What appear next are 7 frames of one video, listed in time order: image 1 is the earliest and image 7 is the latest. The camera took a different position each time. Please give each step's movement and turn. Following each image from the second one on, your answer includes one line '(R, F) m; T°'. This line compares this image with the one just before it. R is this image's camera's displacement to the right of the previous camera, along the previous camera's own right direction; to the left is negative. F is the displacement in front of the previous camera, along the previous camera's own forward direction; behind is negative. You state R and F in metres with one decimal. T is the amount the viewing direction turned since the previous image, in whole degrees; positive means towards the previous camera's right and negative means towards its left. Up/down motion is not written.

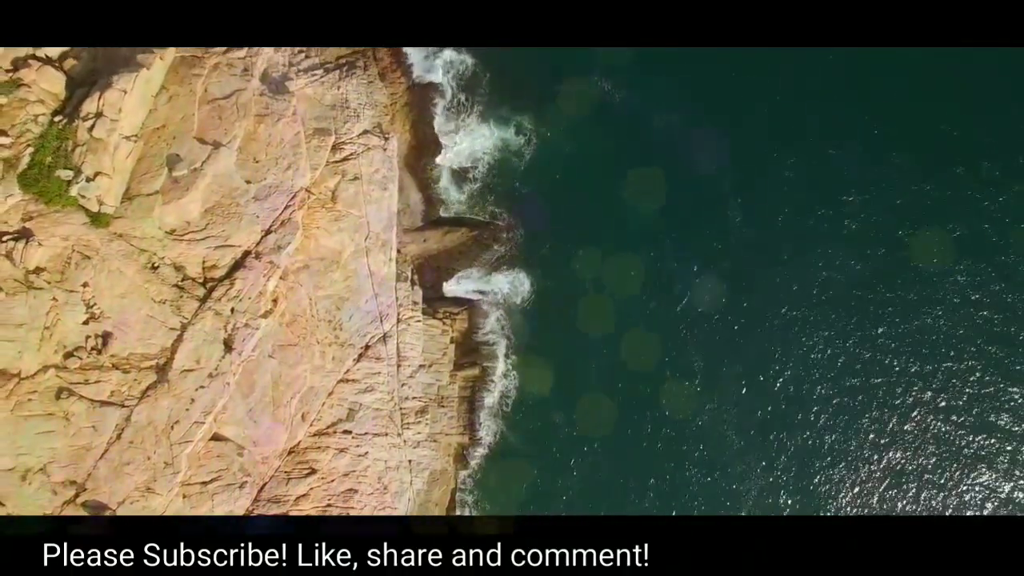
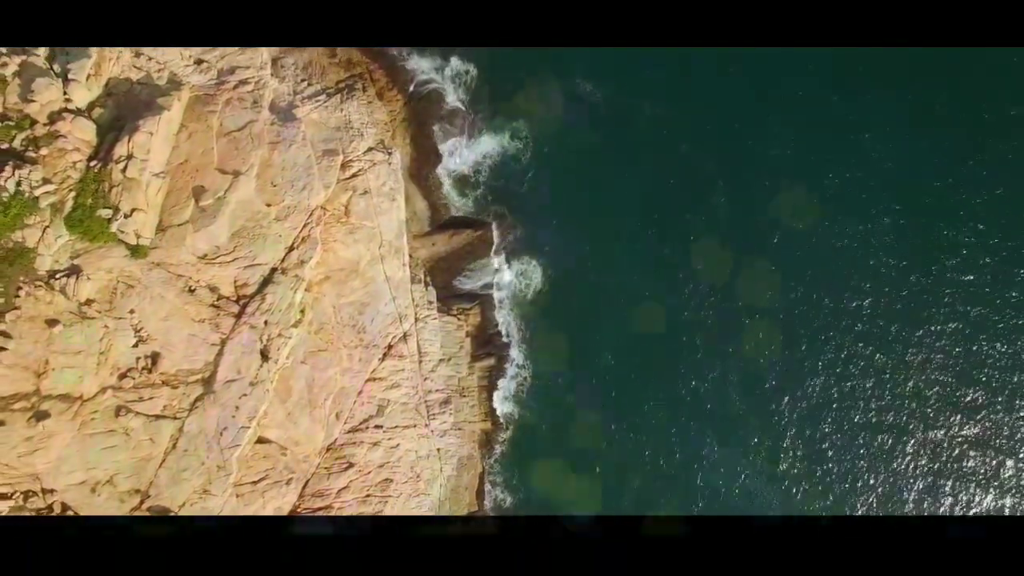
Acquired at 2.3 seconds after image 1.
(+0.2, -1.7) m; -1°
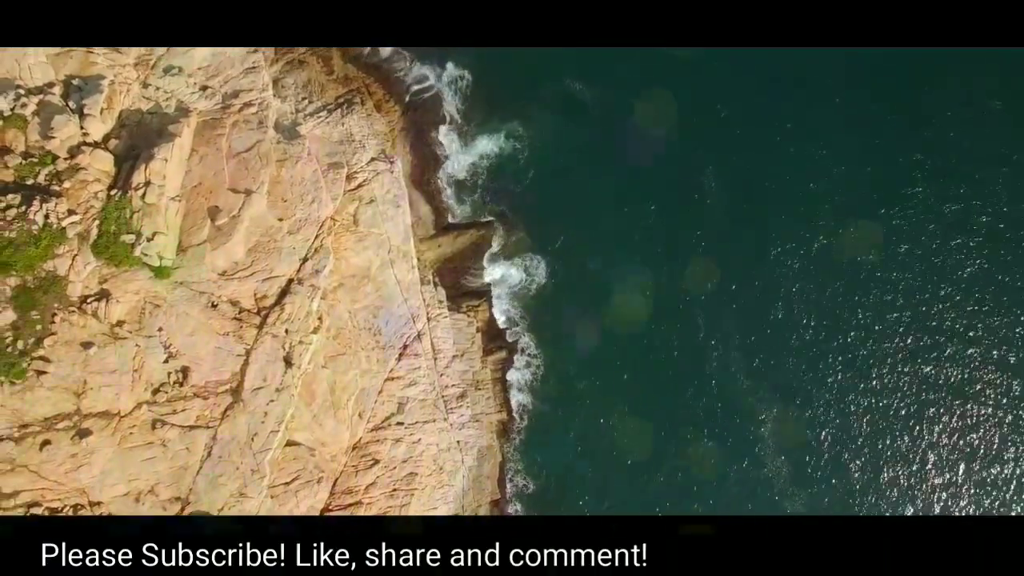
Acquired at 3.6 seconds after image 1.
(0.0, -1.1) m; 0°
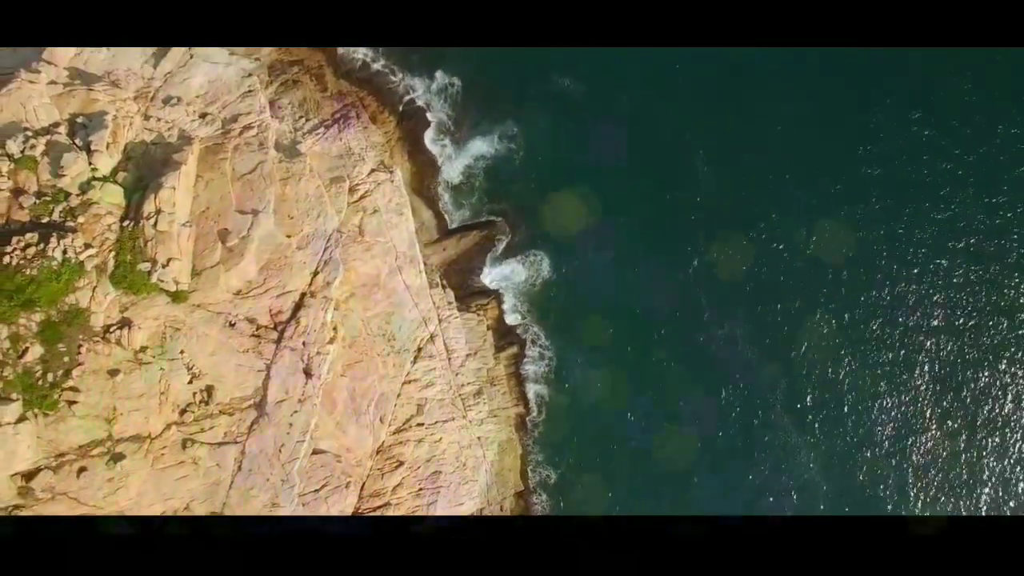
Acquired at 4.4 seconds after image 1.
(-0.1, -0.6) m; 0°
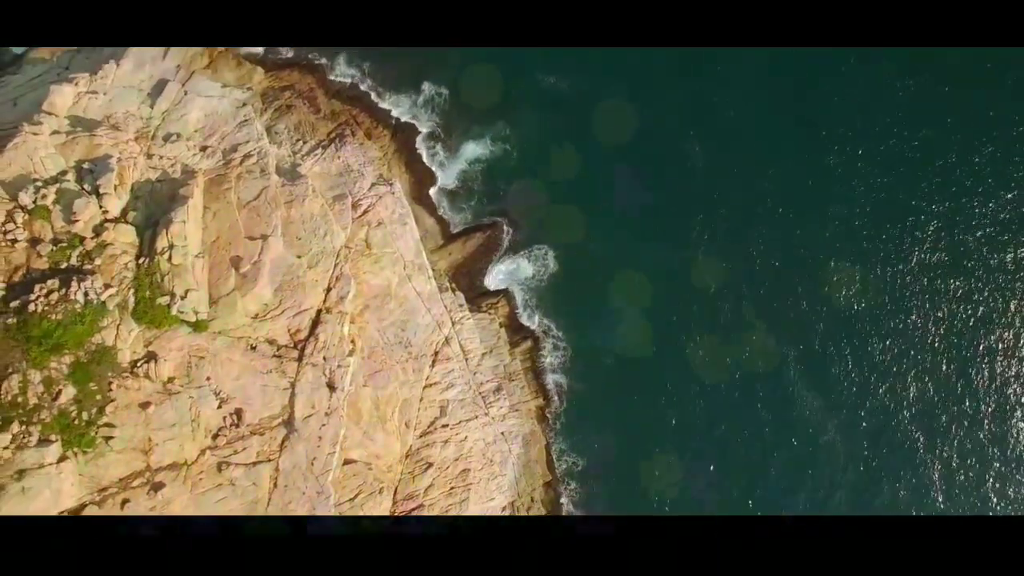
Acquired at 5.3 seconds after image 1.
(-0.1, -0.6) m; -1°
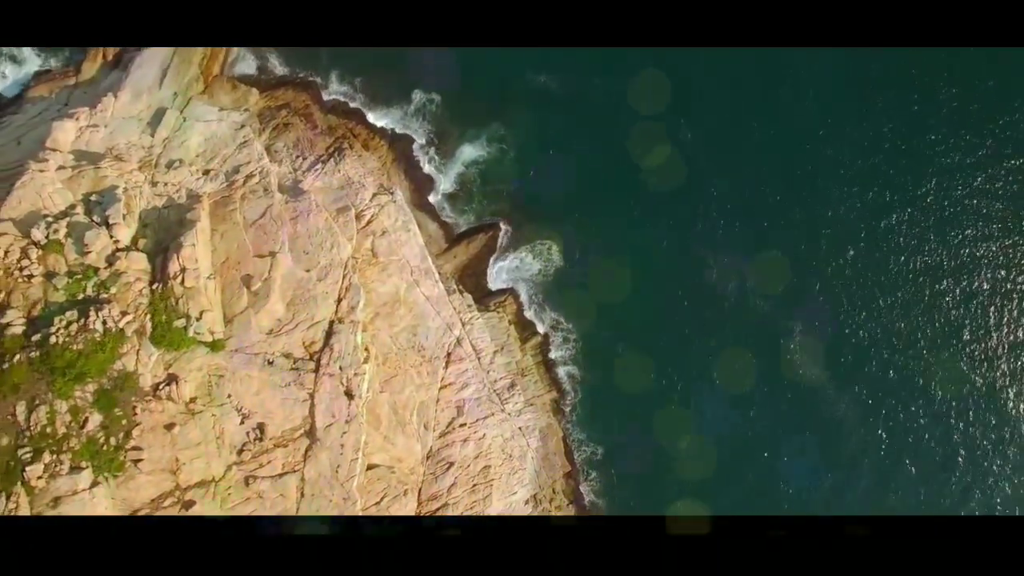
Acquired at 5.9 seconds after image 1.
(-0.1, -0.5) m; 0°
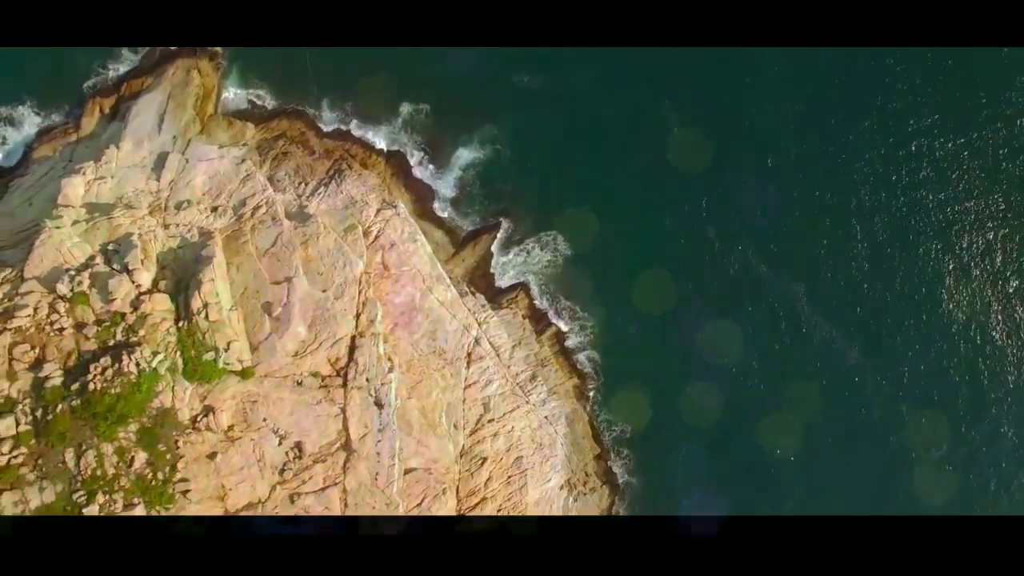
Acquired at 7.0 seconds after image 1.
(-0.1, -0.8) m; -1°
